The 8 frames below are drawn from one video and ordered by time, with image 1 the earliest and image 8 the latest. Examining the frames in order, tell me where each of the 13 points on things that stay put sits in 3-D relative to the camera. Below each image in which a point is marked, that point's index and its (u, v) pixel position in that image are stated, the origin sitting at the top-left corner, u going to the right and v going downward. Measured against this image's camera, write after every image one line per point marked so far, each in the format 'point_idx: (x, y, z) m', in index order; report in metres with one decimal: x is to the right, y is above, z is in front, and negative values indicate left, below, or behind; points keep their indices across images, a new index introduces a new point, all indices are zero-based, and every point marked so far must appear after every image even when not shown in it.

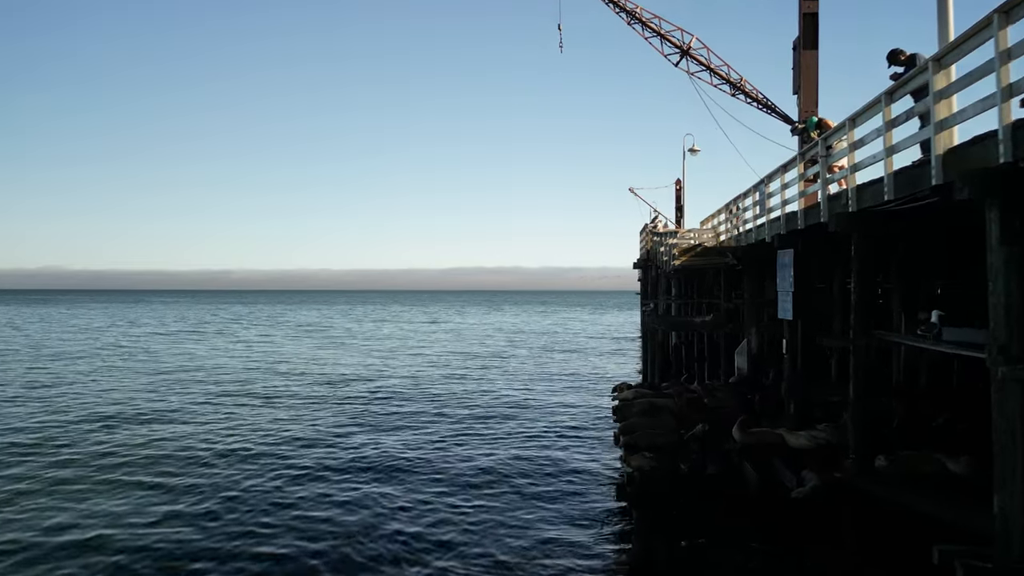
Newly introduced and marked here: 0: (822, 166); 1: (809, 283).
0: (+5.4, +2.1, +12.4) m
1: (+6.2, +0.2, +15.0) m
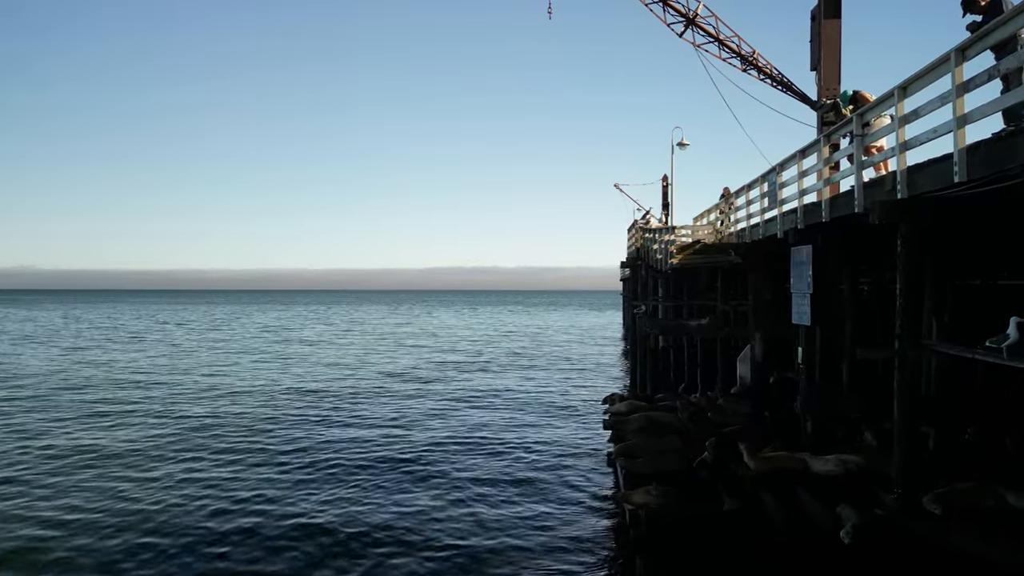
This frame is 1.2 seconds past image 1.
0: (+5.1, +2.1, +10.5) m
1: (+6.0, +0.1, +13.1) m
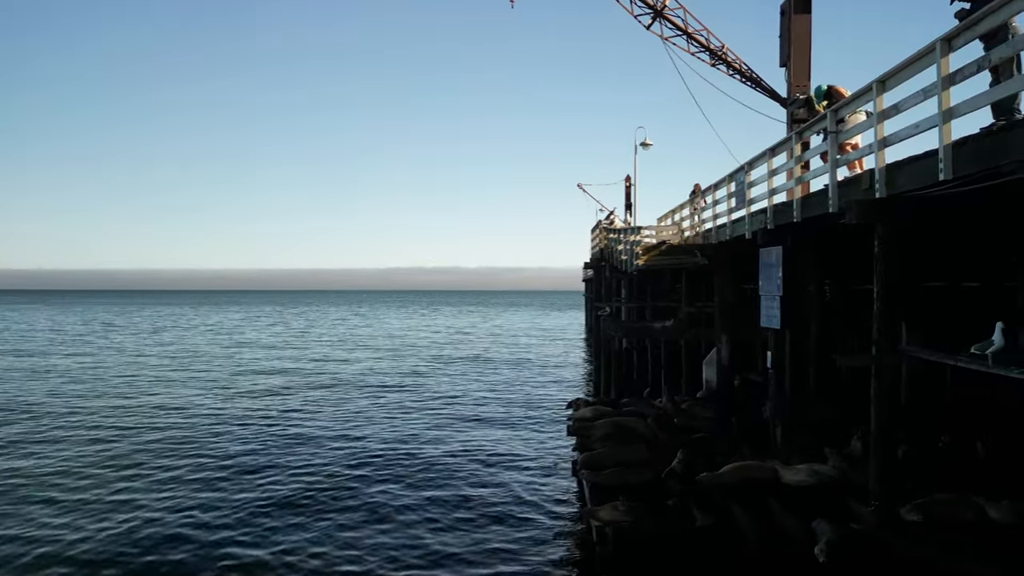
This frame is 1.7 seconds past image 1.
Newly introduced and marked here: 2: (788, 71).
0: (+4.6, +2.0, +10.1) m
1: (+5.3, +0.1, +12.8) m
2: (+5.2, +4.1, +13.4) m
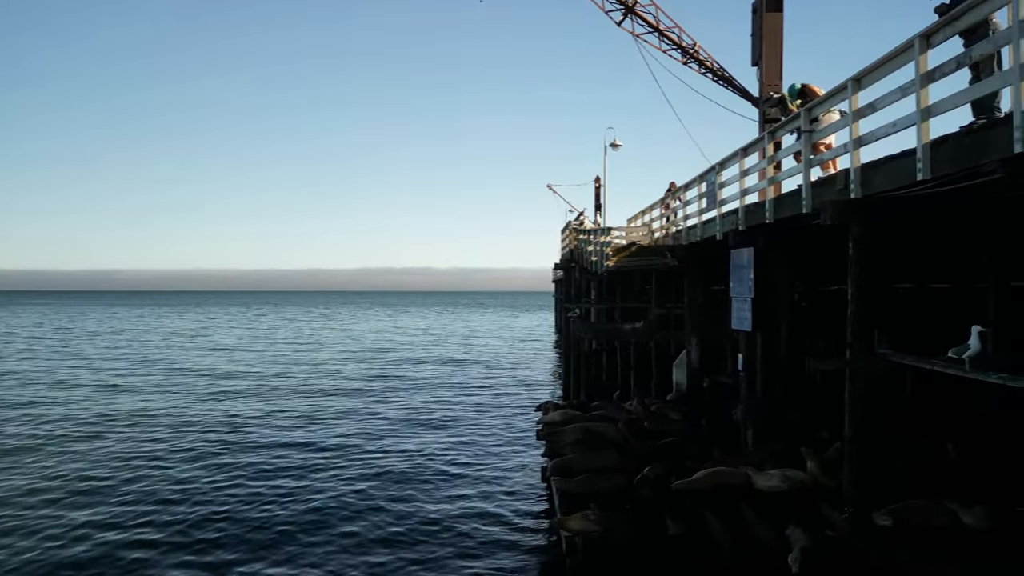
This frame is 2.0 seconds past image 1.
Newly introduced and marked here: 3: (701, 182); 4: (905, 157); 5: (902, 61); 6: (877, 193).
0: (+4.1, +2.0, +9.9) m
1: (+4.7, +0.1, +12.6) m
2: (+4.6, +4.1, +13.2) m
3: (+4.1, +2.3, +15.5) m
4: (+4.2, +1.4, +7.5) m
5: (+4.2, +2.4, +7.5) m
6: (+4.3, +1.1, +8.3) m
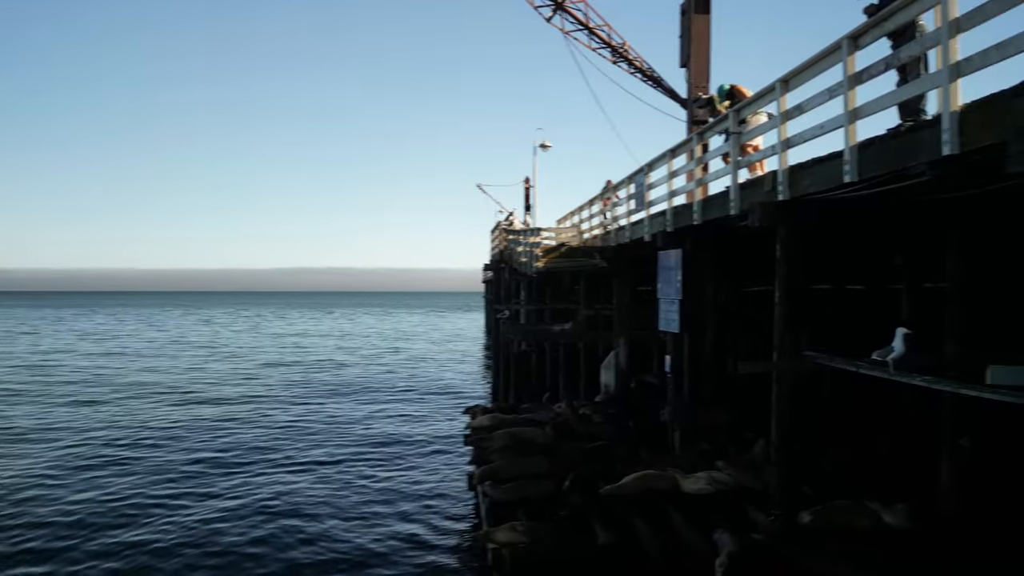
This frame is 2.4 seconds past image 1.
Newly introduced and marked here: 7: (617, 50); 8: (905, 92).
0: (+3.1, +2.0, +9.9) m
1: (+3.4, 0.0, +12.6) m
2: (+3.3, +4.0, +13.2) m
3: (+2.6, +2.3, +15.4) m
4: (+3.4, +1.4, +7.5) m
5: (+3.4, +2.4, +7.5) m
6: (+3.4, +1.1, +8.2) m
7: (+2.8, +6.3, +18.8) m
8: (+3.6, +1.8, +6.4) m
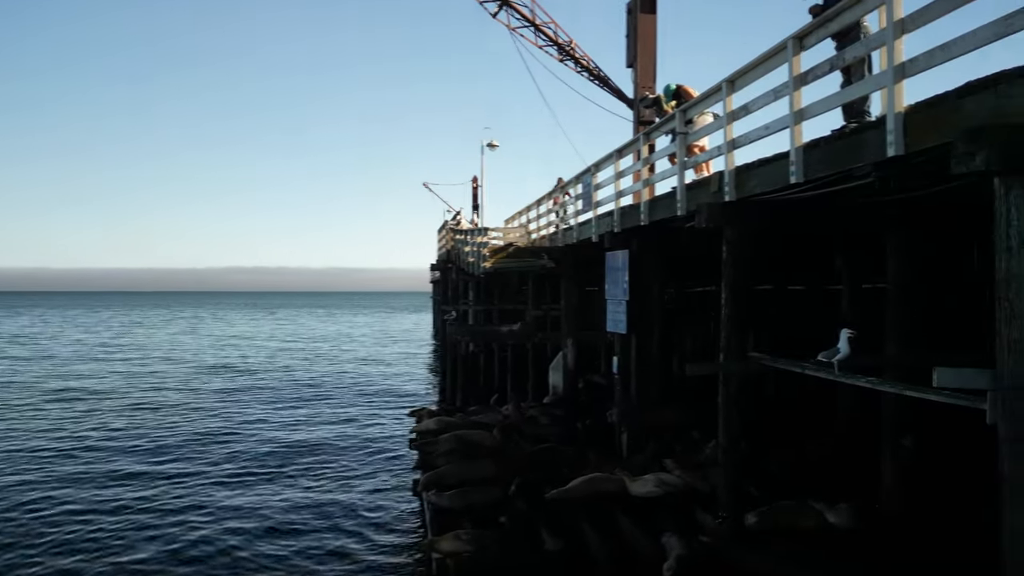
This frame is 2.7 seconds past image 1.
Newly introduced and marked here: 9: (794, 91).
0: (+2.3, +2.0, +9.8) m
1: (+2.5, 0.0, +12.6) m
2: (+2.3, +4.0, +13.1) m
3: (+1.4, +2.3, +15.3) m
4: (+2.8, +1.4, +7.5) m
5: (+2.8, +2.4, +7.4) m
6: (+2.8, +1.1, +8.2) m
7: (+1.4, +6.3, +18.7) m
8: (+3.1, +1.8, +6.4) m
9: (+2.8, +2.0, +7.2) m
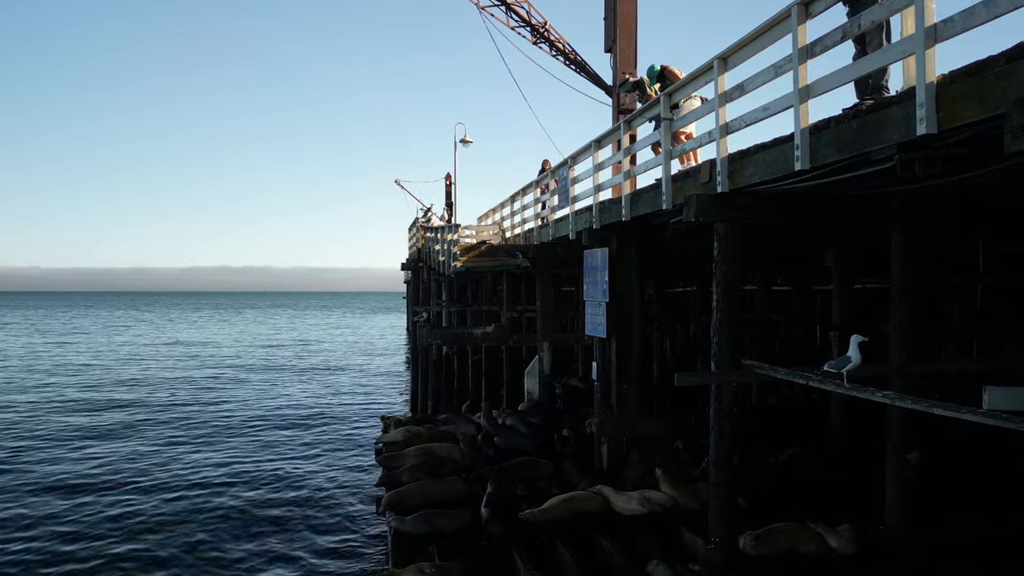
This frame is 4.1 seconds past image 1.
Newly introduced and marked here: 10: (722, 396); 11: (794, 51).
0: (+1.9, +2.0, +8.9) m
1: (+2.0, 0.0, +11.7) m
2: (+1.8, +4.0, +12.3) m
3: (+0.8, +2.3, +14.4) m
4: (+2.5, +1.3, +6.6) m
5: (+2.5, +2.4, +6.6) m
6: (+2.4, +1.1, +7.3) m
7: (+0.6, +6.3, +17.8) m
8: (+2.8, +1.8, +5.6) m
9: (+2.5, +2.0, +6.3) m
10: (+2.4, -1.2, +8.1) m
11: (+2.5, +2.1, +6.3) m
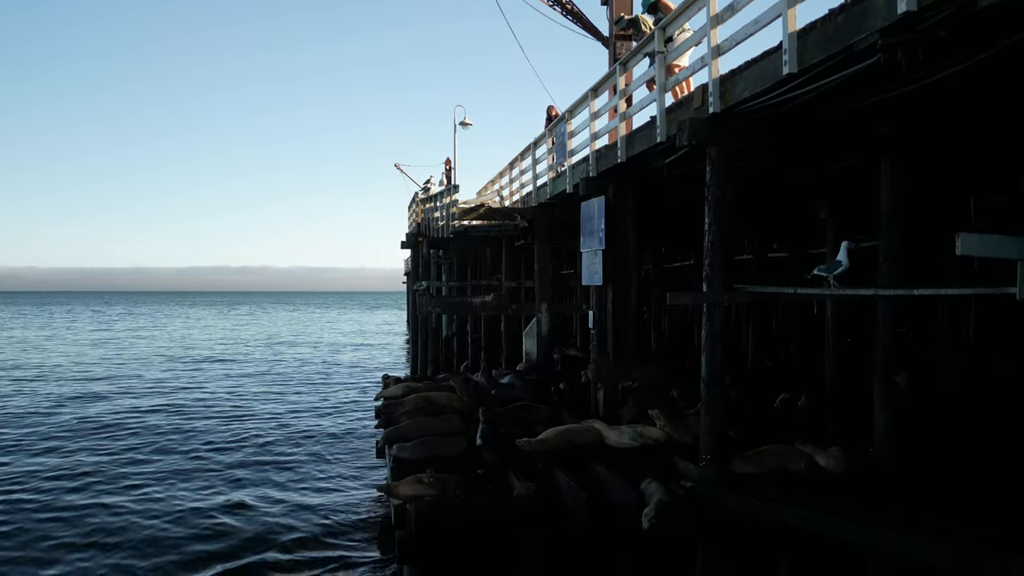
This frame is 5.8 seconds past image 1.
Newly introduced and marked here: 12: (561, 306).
0: (+1.9, +2.9, +9.1) m
1: (+1.9, +0.9, +11.8) m
2: (+1.7, +4.9, +12.4) m
3: (+0.8, +3.2, +14.5) m
4: (+2.5, +2.2, +6.8) m
5: (+2.4, +3.3, +6.8) m
6: (+2.4, +2.0, +7.5) m
7: (+0.6, +7.2, +17.9) m
8: (+2.7, +2.7, +5.7) m
9: (+2.5, +2.9, +6.5) m
10: (+2.4, -0.3, +8.2) m
11: (+2.5, +3.0, +6.5) m
12: (+1.2, -0.3, +16.5) m
